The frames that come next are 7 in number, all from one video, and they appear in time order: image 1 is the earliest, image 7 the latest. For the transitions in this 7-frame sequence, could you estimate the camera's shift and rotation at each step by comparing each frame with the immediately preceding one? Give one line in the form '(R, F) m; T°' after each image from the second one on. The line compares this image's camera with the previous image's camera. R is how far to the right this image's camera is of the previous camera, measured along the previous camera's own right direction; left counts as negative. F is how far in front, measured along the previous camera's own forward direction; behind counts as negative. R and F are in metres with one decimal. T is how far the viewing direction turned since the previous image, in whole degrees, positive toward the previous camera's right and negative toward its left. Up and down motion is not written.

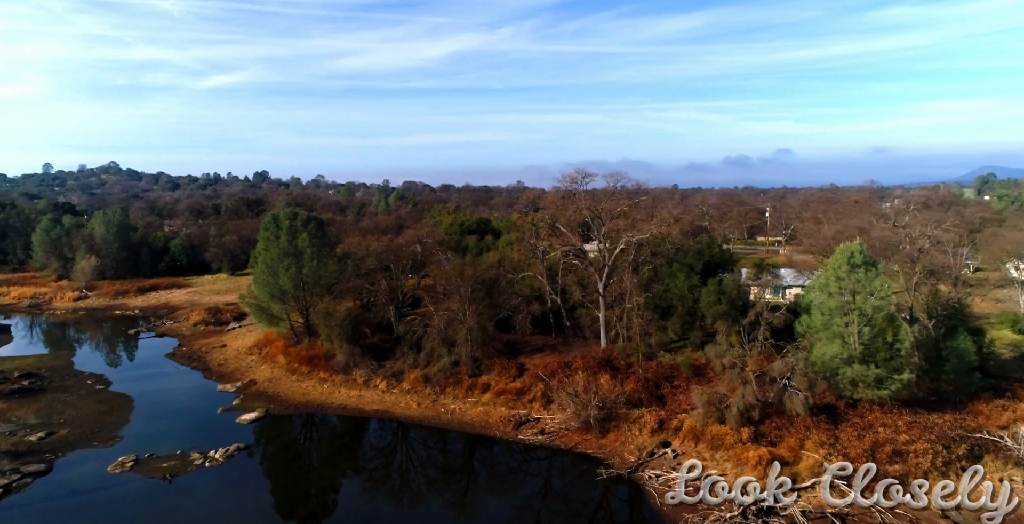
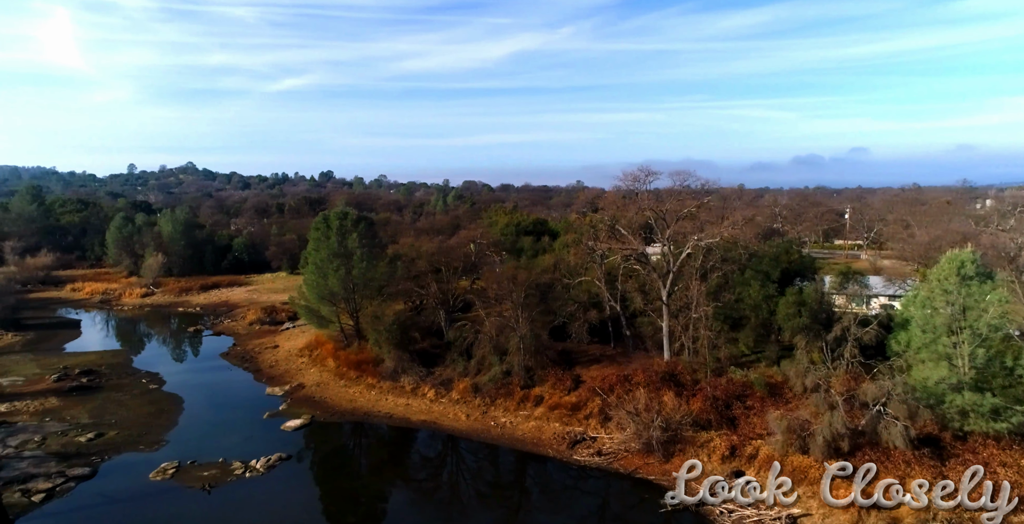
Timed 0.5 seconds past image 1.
(+0.1, +1.4) m; -5°
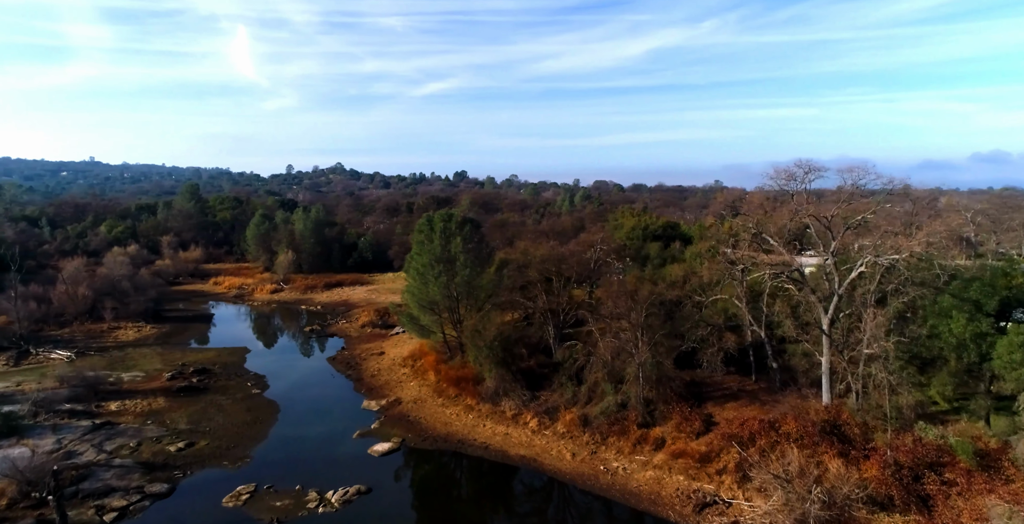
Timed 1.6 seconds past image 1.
(+0.3, +3.0) m; -12°
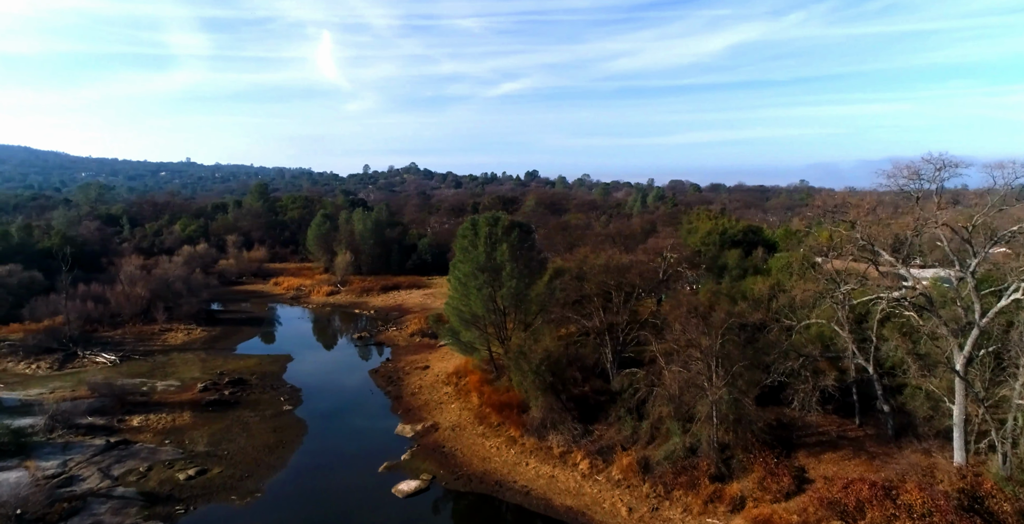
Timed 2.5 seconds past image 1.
(+0.6, +2.8) m; -7°
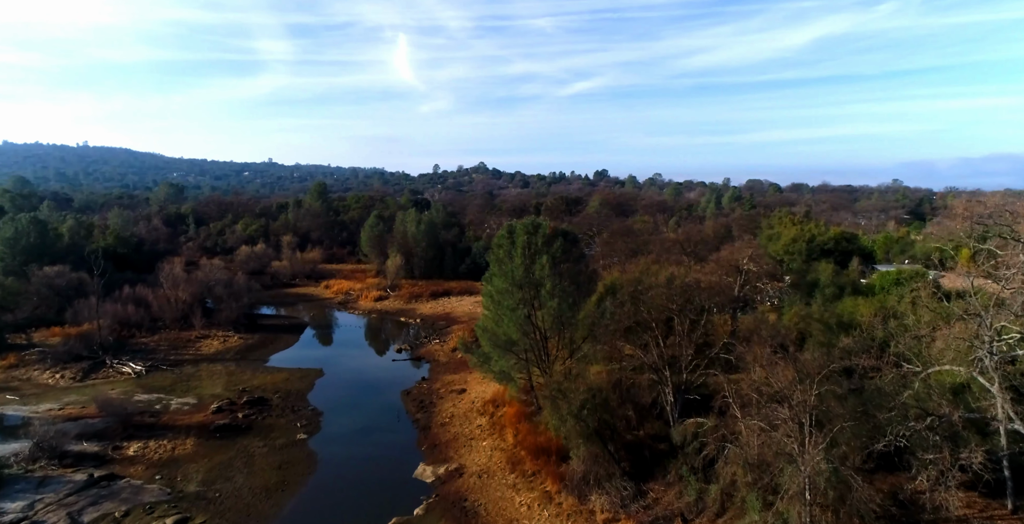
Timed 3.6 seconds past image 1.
(+0.7, +3.2) m; -6°
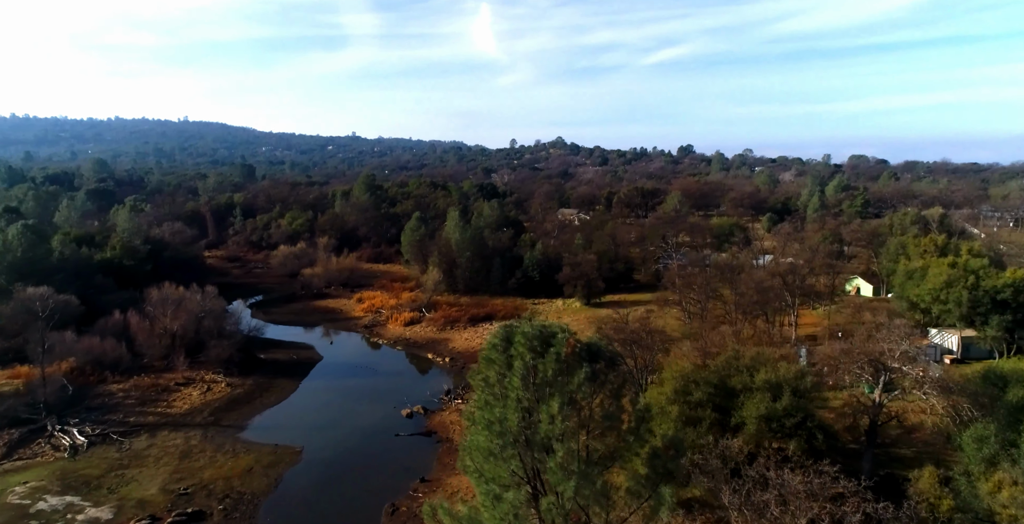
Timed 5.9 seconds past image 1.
(+1.4, +7.3) m; -7°
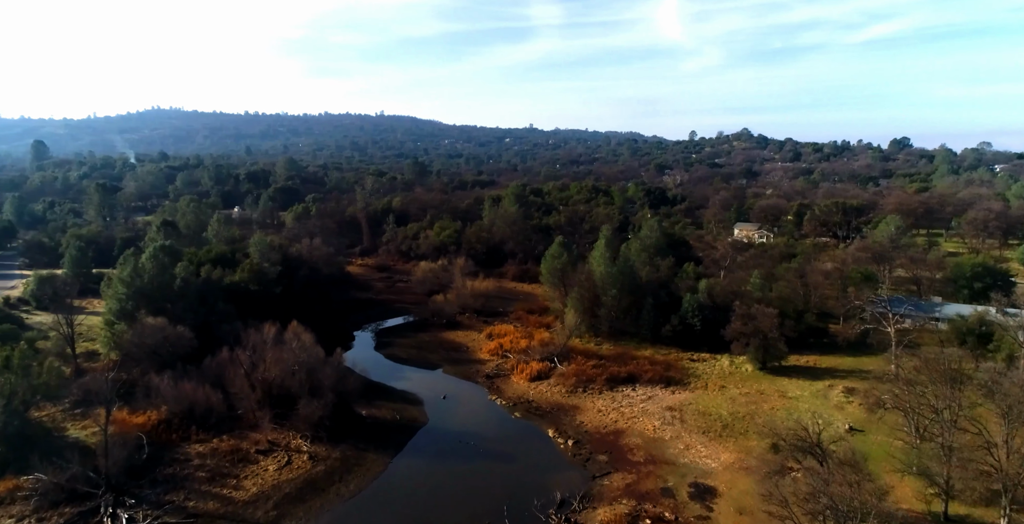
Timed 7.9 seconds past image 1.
(+0.9, +6.6) m; -16°
